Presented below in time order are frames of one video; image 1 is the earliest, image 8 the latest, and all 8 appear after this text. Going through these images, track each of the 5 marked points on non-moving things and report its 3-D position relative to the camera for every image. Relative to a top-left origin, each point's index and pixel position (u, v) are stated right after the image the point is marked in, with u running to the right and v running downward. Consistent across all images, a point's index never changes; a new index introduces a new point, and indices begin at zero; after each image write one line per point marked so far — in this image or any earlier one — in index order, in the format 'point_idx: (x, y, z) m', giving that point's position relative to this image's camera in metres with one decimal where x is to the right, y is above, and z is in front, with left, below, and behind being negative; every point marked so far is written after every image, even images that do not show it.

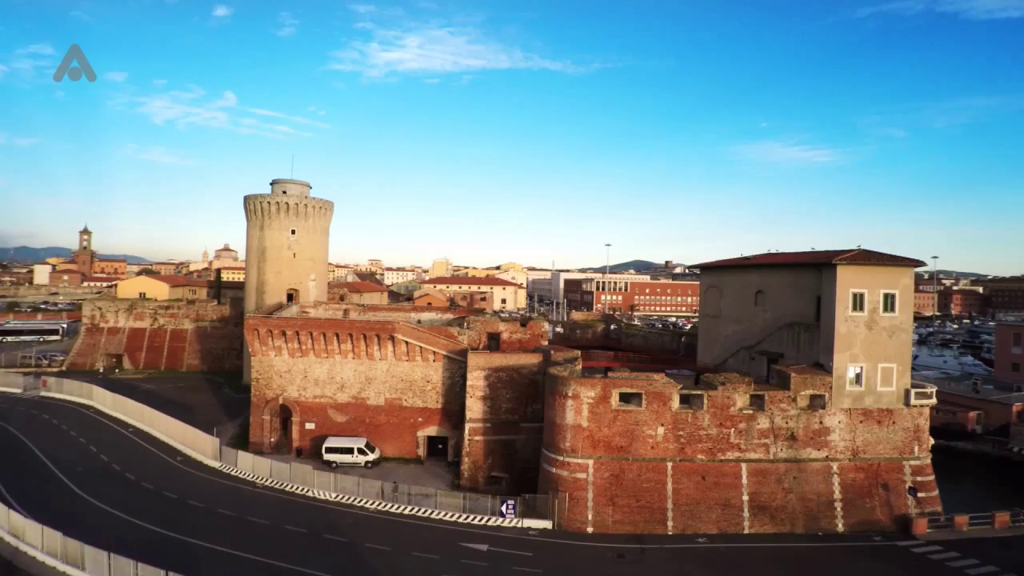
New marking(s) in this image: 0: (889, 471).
0: (+12.3, -5.9, +19.8) m
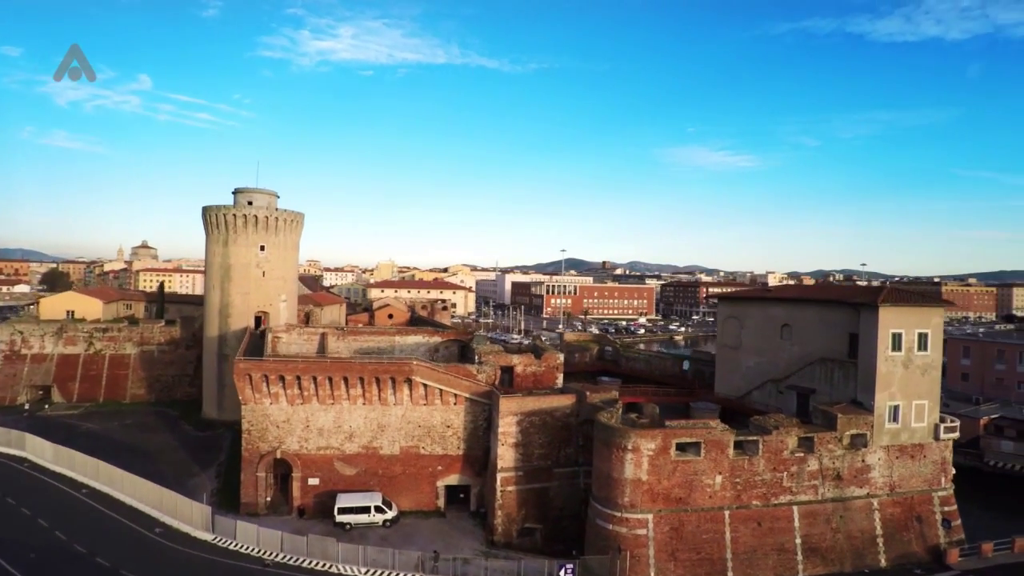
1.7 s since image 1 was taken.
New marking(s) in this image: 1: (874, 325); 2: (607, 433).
0: (+13.7, -7.1, +20.3) m
1: (+11.9, -1.3, +20.0) m
2: (+2.9, -4.4, +18.5) m
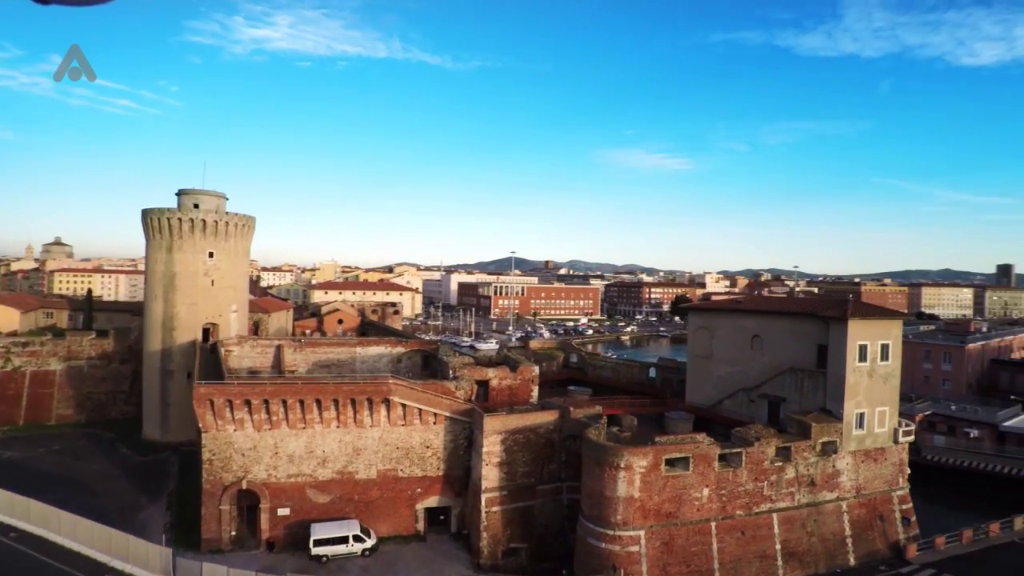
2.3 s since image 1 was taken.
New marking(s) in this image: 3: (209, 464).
0: (+13.1, -7.6, +21.5) m
1: (+11.3, -1.7, +20.8) m
2: (+2.6, -4.9, +18.3) m
3: (-9.7, -5.6, +19.6) m
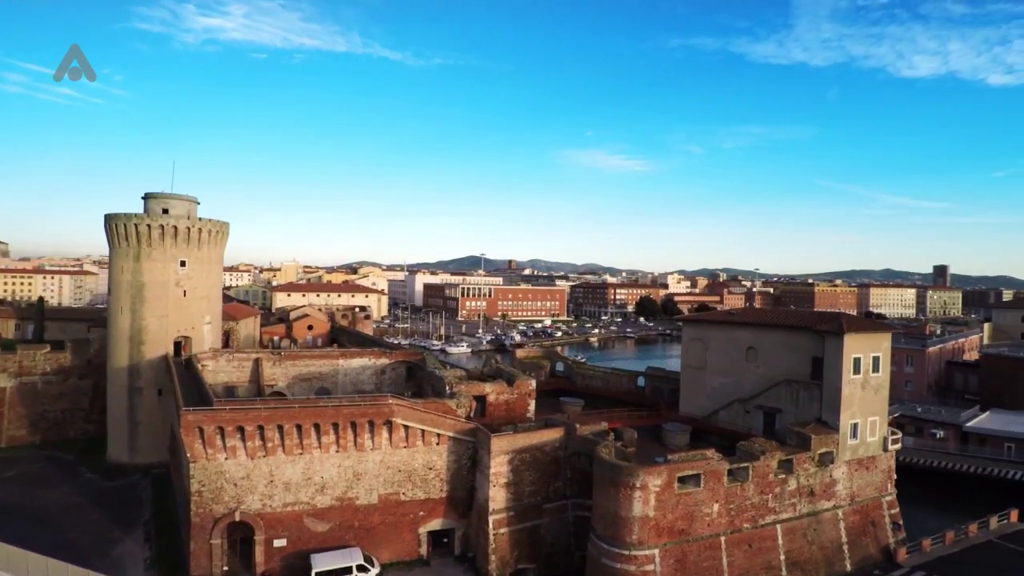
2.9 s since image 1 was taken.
0: (+13.2, -8.1, +22.2) m
1: (+11.5, -2.2, +21.3) m
2: (+3.0, -5.5, +18.1) m
3: (-9.4, -6.2, +18.3) m
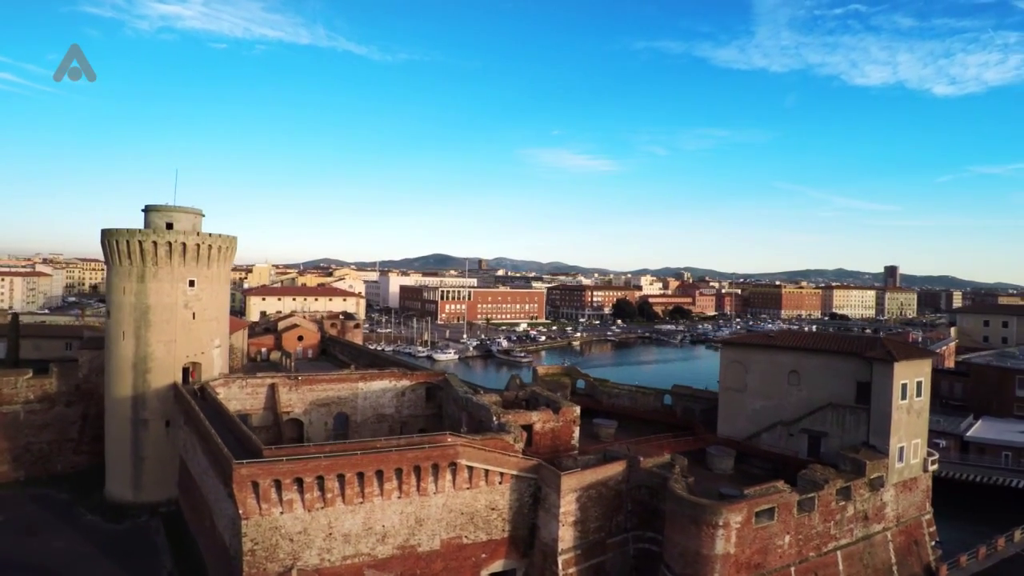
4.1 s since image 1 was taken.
0: (+15.1, -9.0, +22.7) m
1: (+13.4, -3.2, +21.6) m
2: (+5.3, -6.5, +17.7) m
3: (-7.1, -7.1, +16.7) m
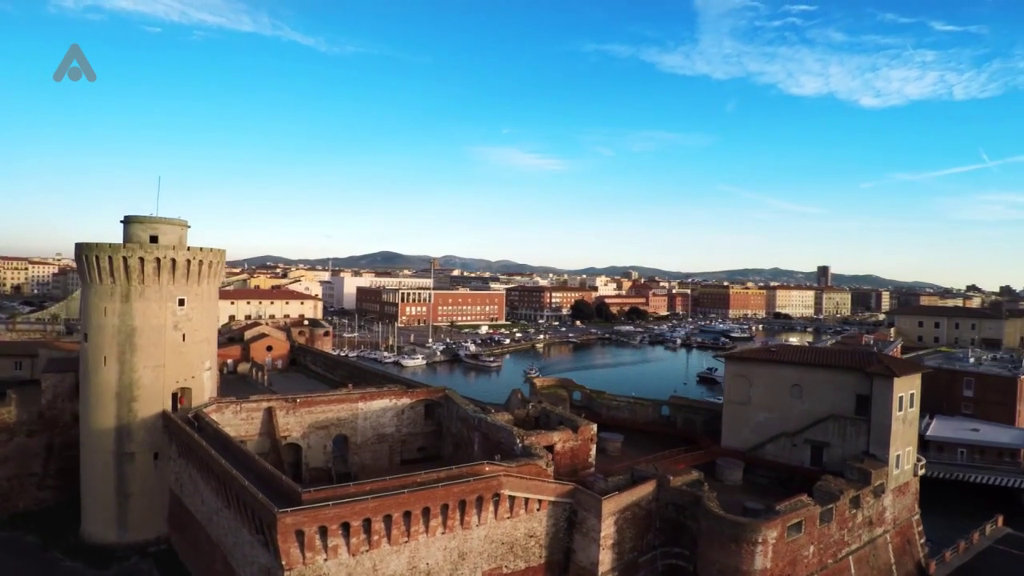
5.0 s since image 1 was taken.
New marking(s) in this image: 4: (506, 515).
0: (+15.7, -9.6, +24.1) m
1: (+14.2, -3.8, +22.8) m
2: (+6.5, -7.2, +18.0) m
3: (-5.6, -7.9, +15.6) m
4: (-0.2, -6.7, +18.2) m
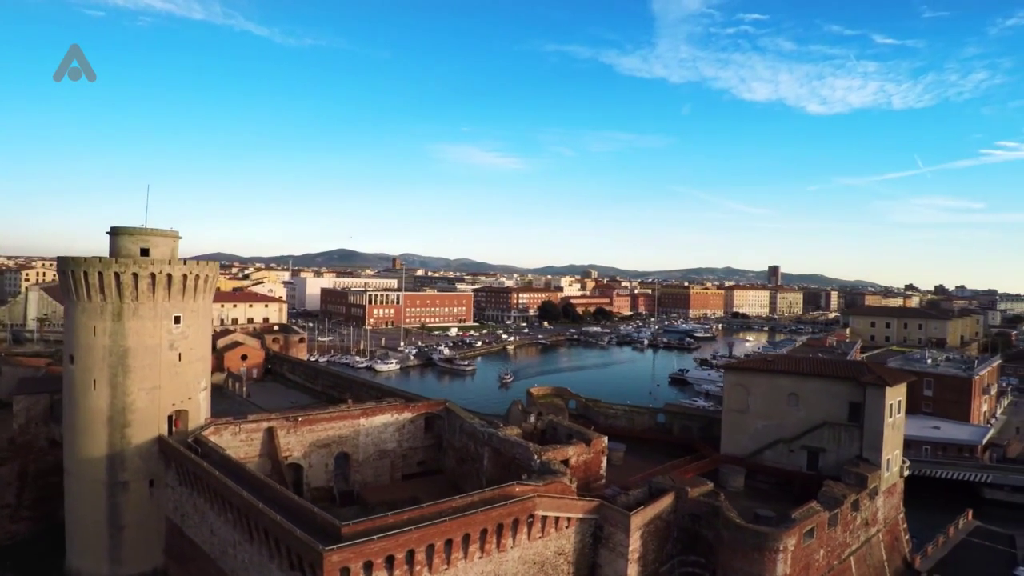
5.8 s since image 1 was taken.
0: (+16.0, -10.1, +25.4) m
1: (+14.6, -4.3, +23.9) m
2: (+7.5, -7.7, +18.4) m
3: (-4.5, -8.5, +15.0) m
4: (+0.7, -7.3, +18.0) m
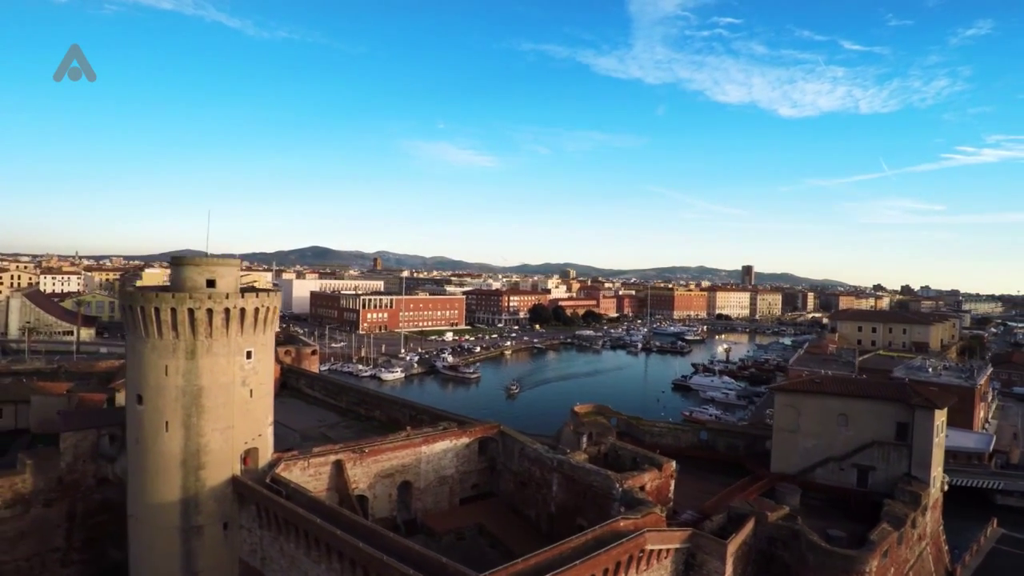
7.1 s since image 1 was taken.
0: (+18.6, -11.1, +26.7) m
1: (+17.3, -5.3, +24.9) m
2: (+10.6, -8.8, +19.0) m
3: (-1.1, -9.7, +14.6) m
4: (+3.9, -8.4, +18.1) m
